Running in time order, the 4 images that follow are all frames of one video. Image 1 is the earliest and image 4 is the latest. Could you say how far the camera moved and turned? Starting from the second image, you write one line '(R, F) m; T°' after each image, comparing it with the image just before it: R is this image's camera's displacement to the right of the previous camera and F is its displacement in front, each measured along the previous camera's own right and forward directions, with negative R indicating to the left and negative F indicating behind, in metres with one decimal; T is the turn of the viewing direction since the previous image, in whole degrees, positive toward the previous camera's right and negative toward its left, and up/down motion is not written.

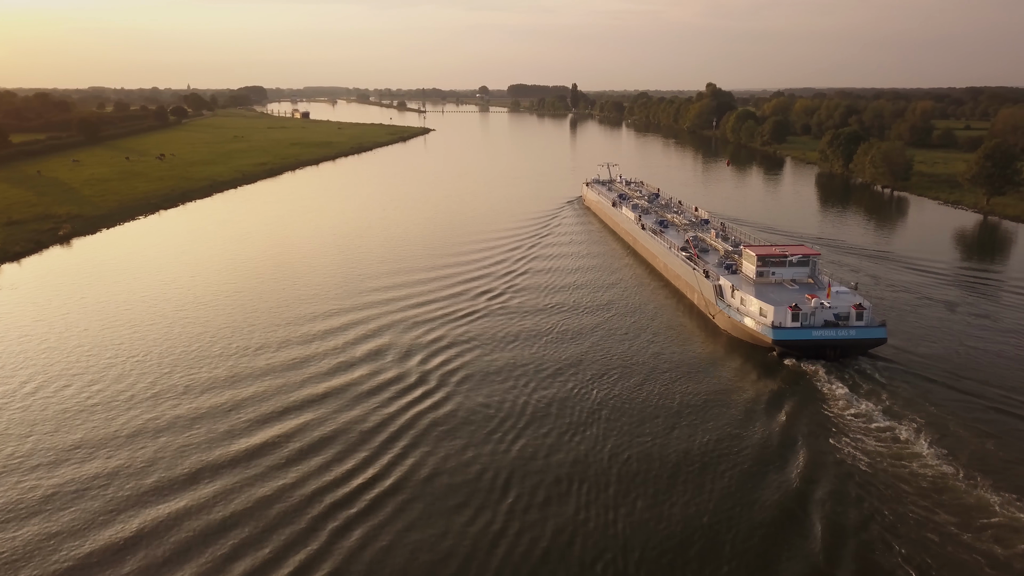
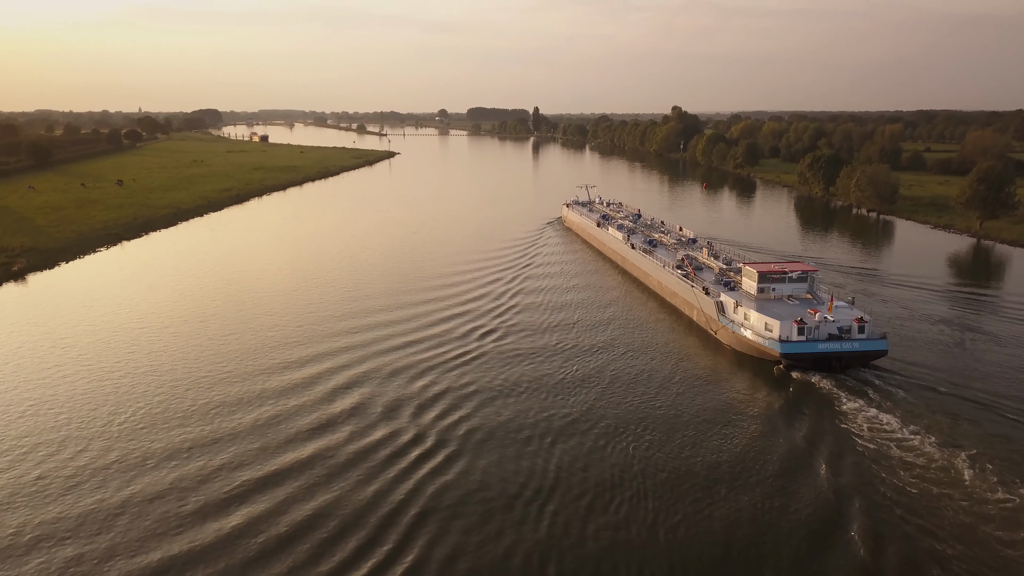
(-1.1, -0.3) m; +2°
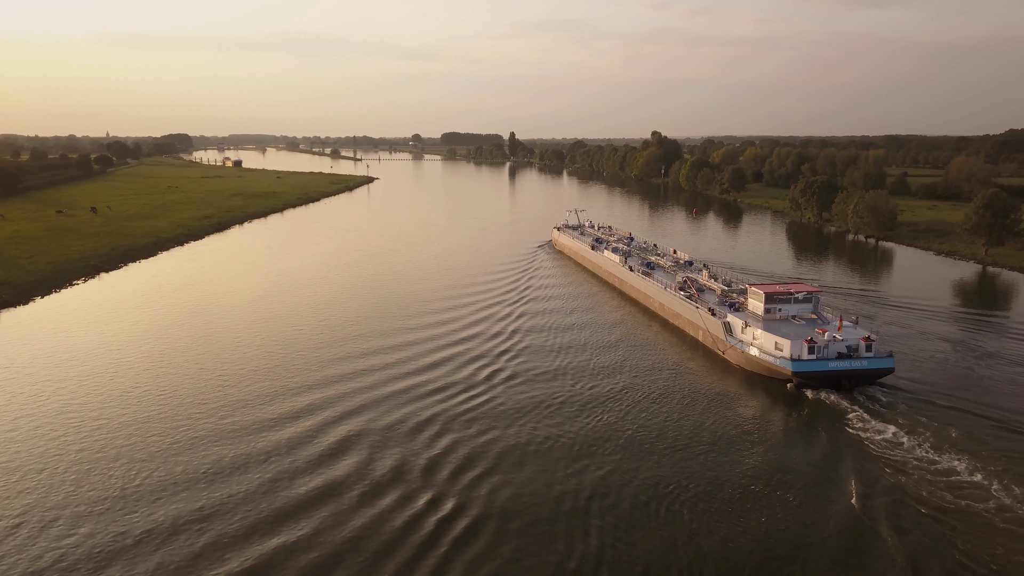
(-0.9, -0.4) m; +1°
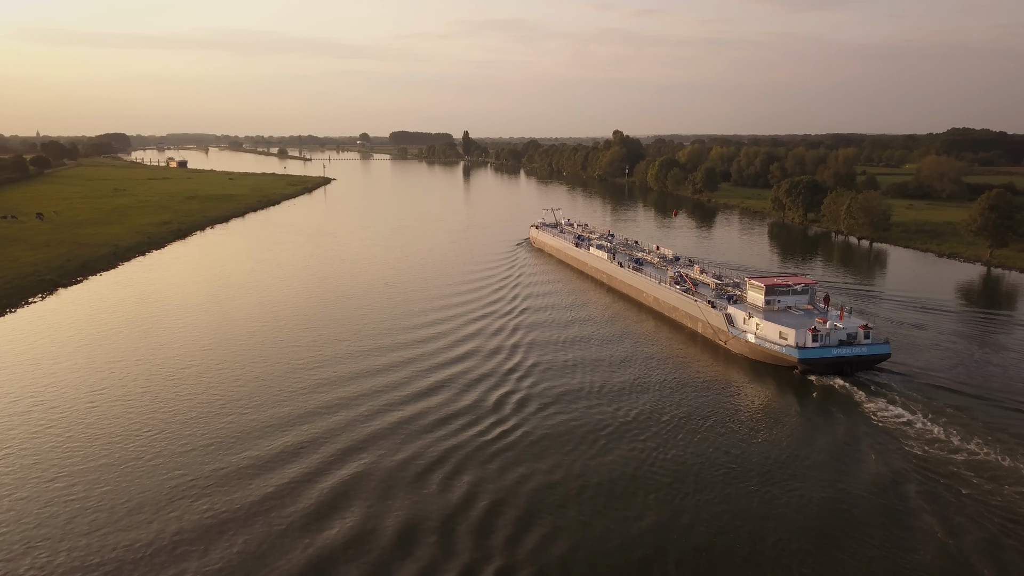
(-1.5, -0.5) m; +3°
